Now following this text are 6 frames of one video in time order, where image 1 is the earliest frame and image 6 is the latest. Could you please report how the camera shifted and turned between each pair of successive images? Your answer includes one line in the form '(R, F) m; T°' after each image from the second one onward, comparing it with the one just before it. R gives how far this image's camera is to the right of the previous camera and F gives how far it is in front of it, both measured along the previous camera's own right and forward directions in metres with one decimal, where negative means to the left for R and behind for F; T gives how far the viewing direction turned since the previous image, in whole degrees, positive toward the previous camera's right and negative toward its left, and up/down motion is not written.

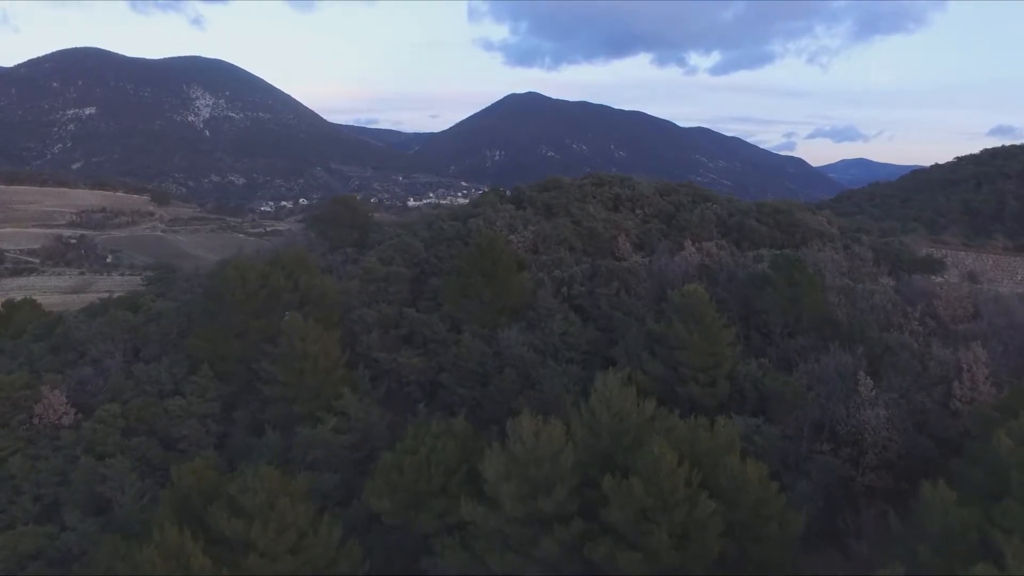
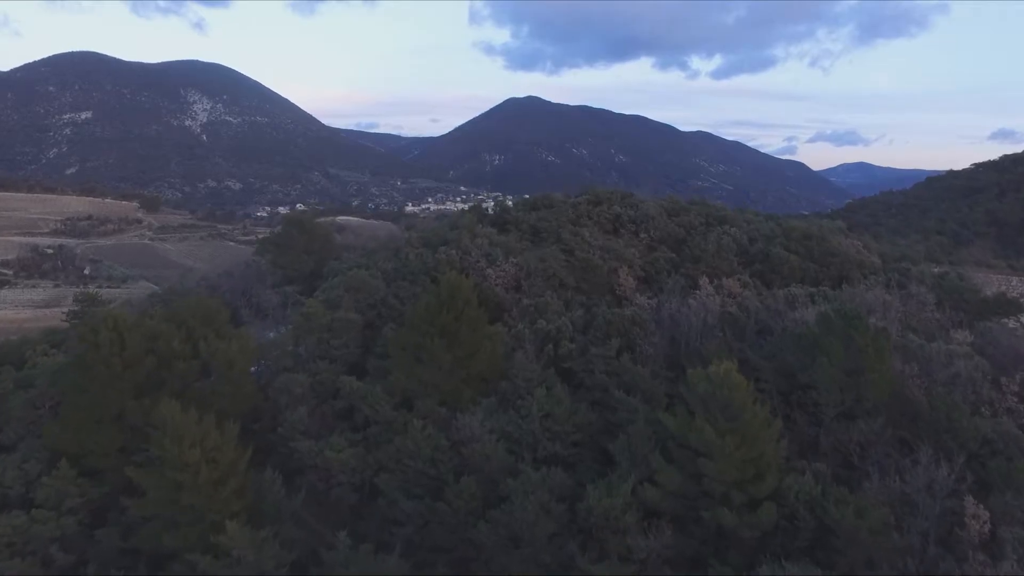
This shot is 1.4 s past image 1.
(+0.4, +2.9) m; 0°
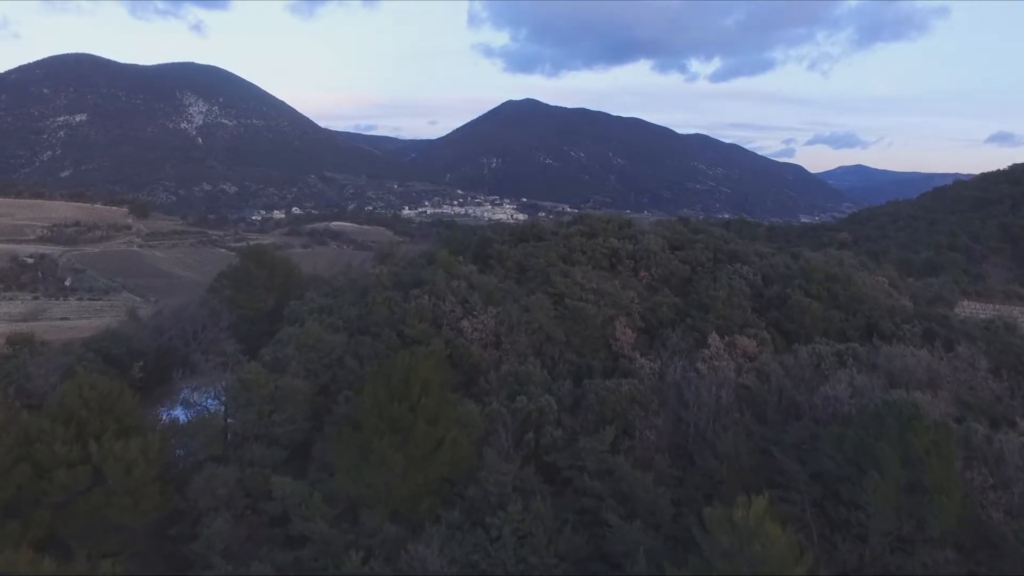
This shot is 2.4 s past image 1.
(+0.2, +1.8) m; 0°
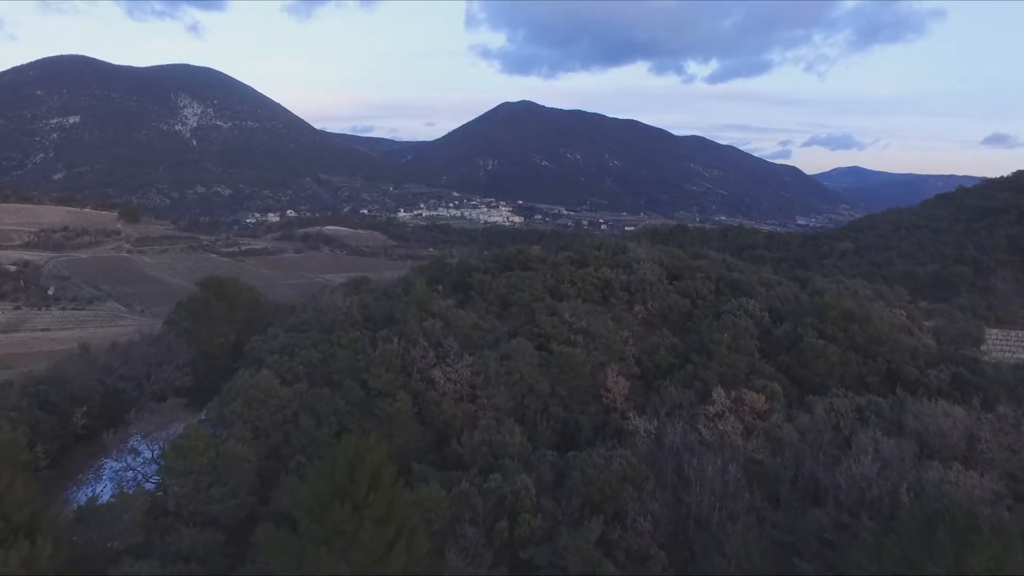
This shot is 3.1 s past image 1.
(+0.2, +1.3) m; 0°
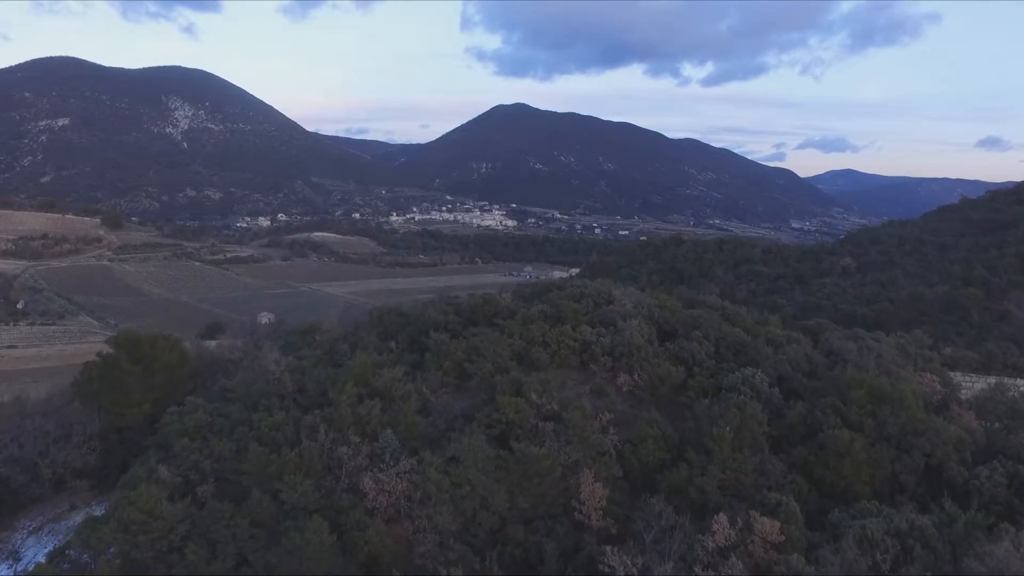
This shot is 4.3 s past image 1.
(+0.4, +2.1) m; 0°
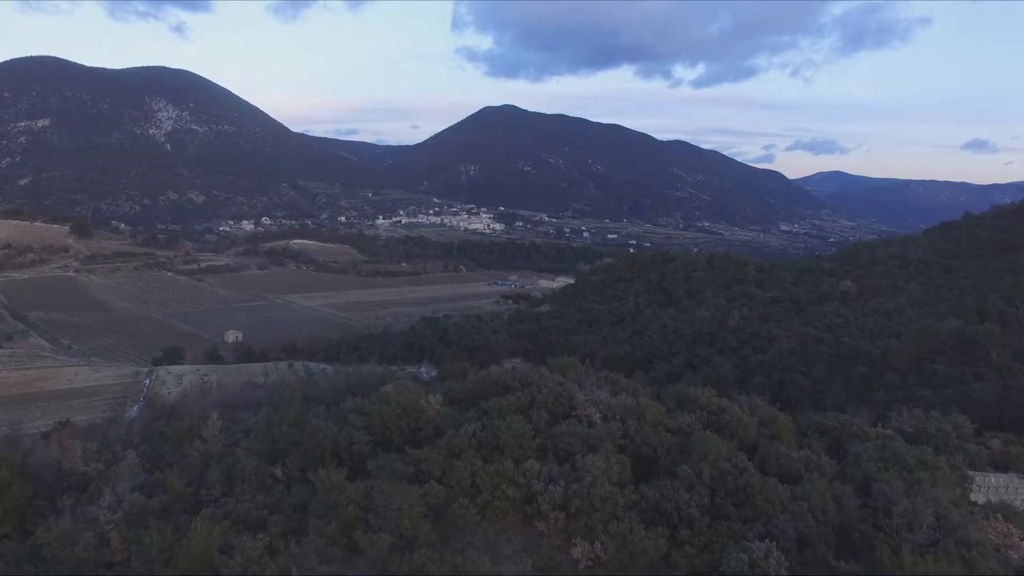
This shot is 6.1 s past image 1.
(+0.7, +3.2) m; +1°
